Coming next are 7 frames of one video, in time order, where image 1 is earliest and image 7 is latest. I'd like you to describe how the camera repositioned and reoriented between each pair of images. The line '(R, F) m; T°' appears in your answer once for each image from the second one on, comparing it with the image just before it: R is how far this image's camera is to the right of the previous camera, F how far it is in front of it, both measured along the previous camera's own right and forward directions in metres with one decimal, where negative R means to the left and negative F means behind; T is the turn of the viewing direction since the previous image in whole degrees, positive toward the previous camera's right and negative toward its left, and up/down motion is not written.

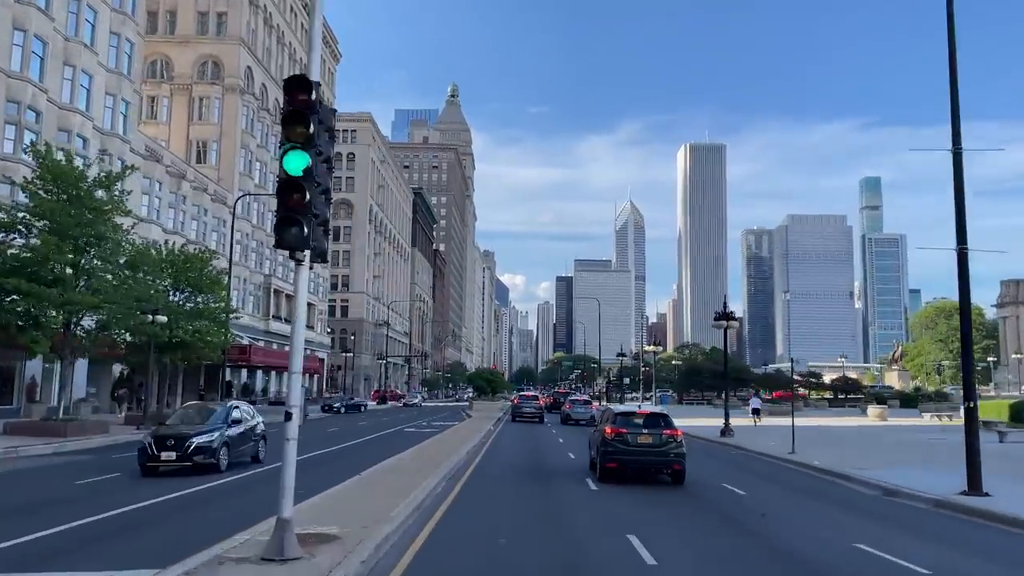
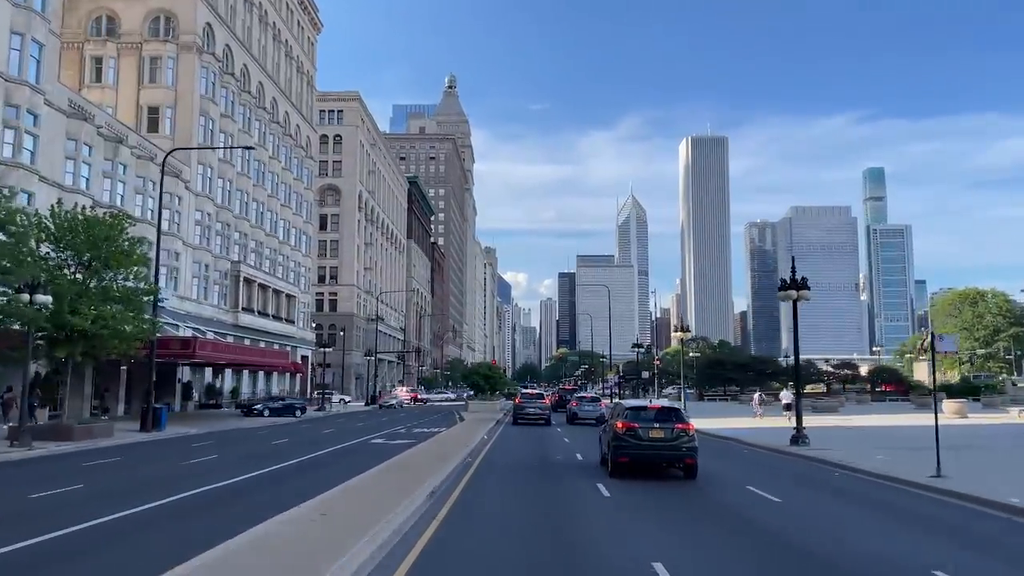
(+0.1, +4.3) m; 0°
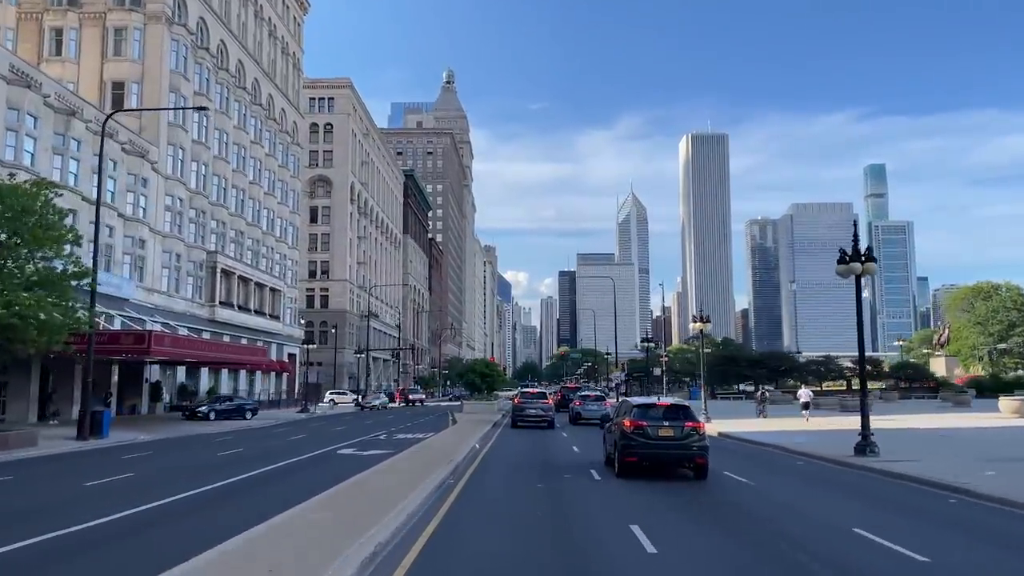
(+0.1, +2.5) m; 0°
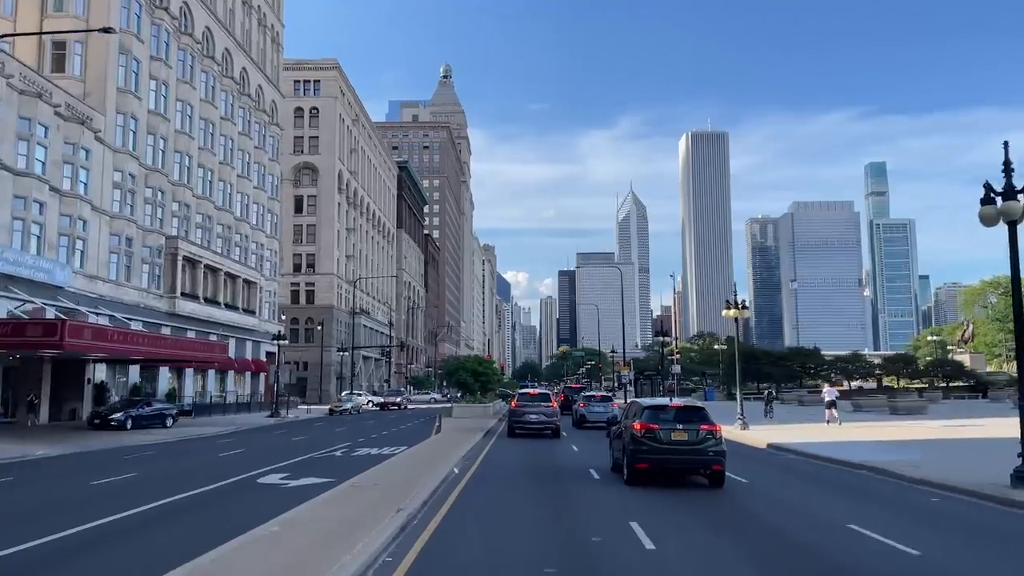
(+0.1, +3.3) m; 0°
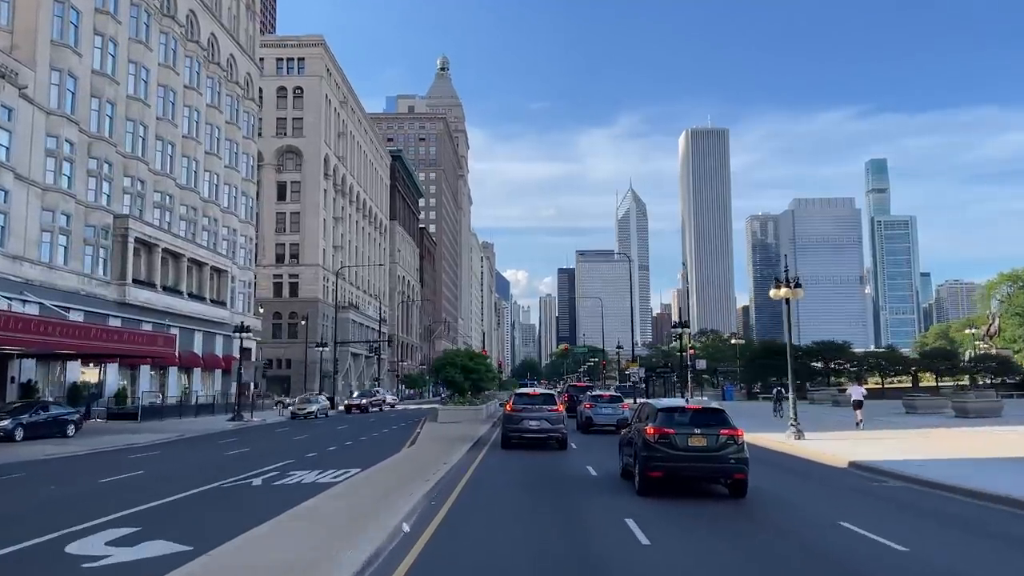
(+0.1, +3.3) m; 0°
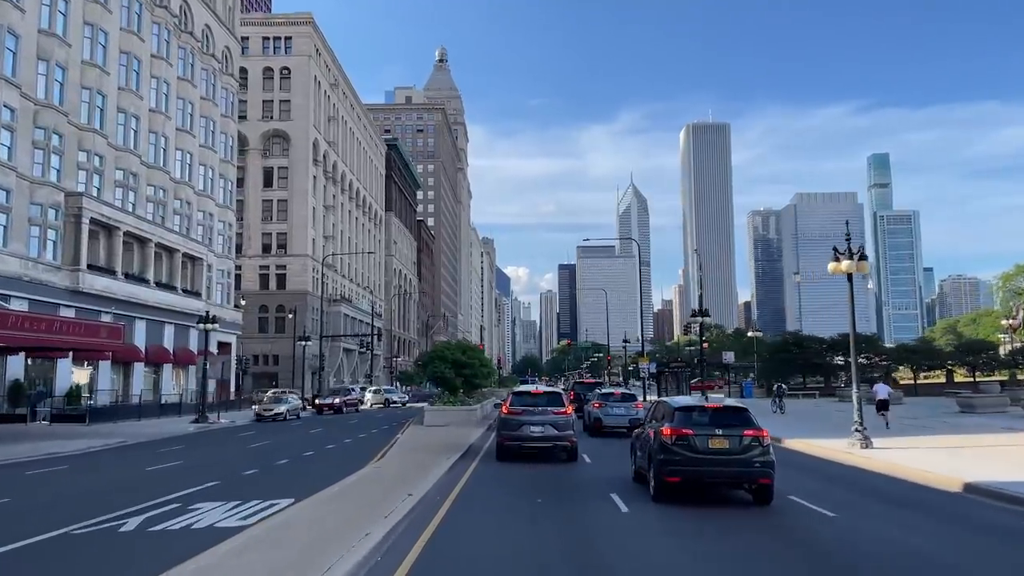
(0.0, +2.5) m; 0°
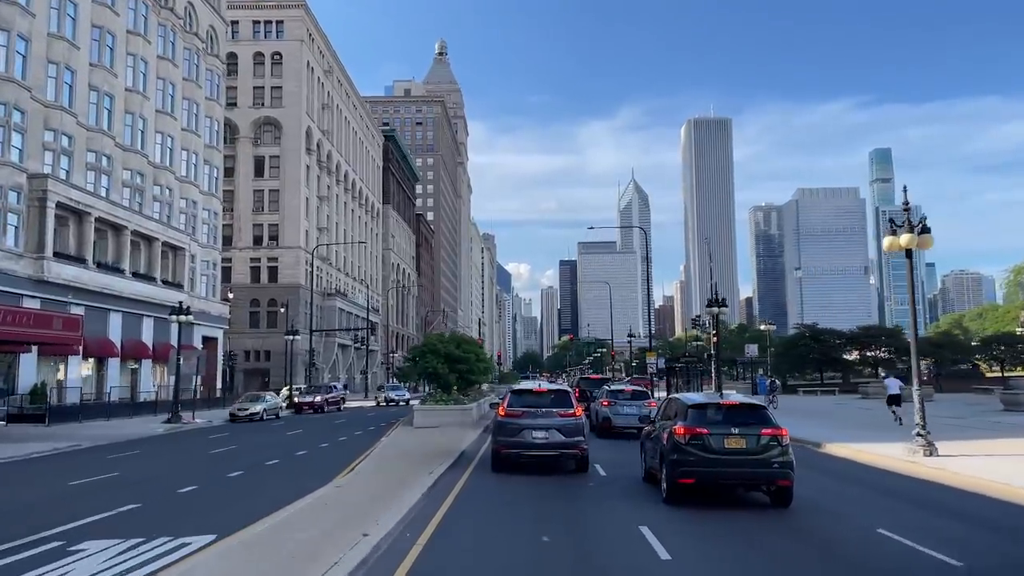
(0.0, +1.6) m; 0°
